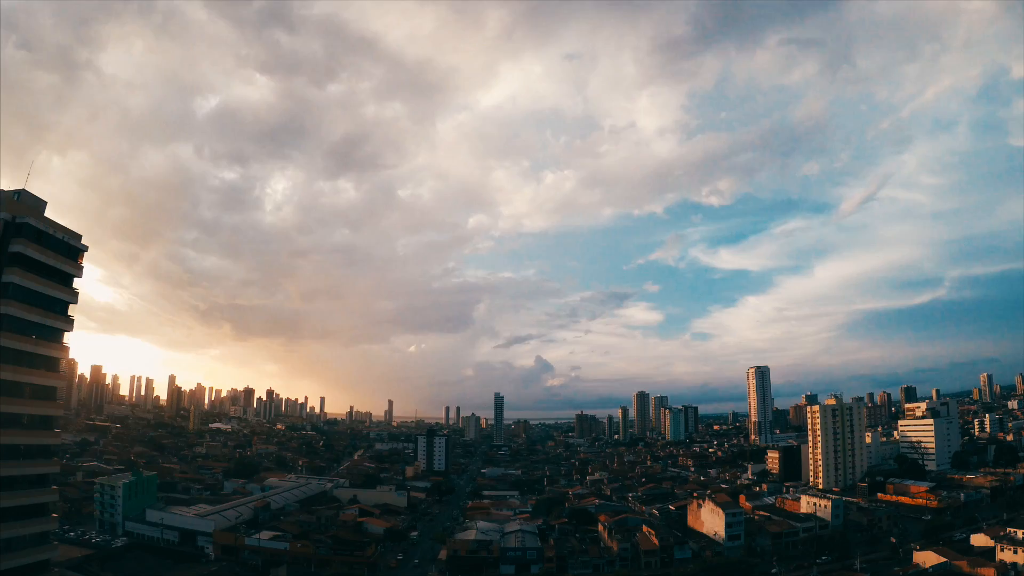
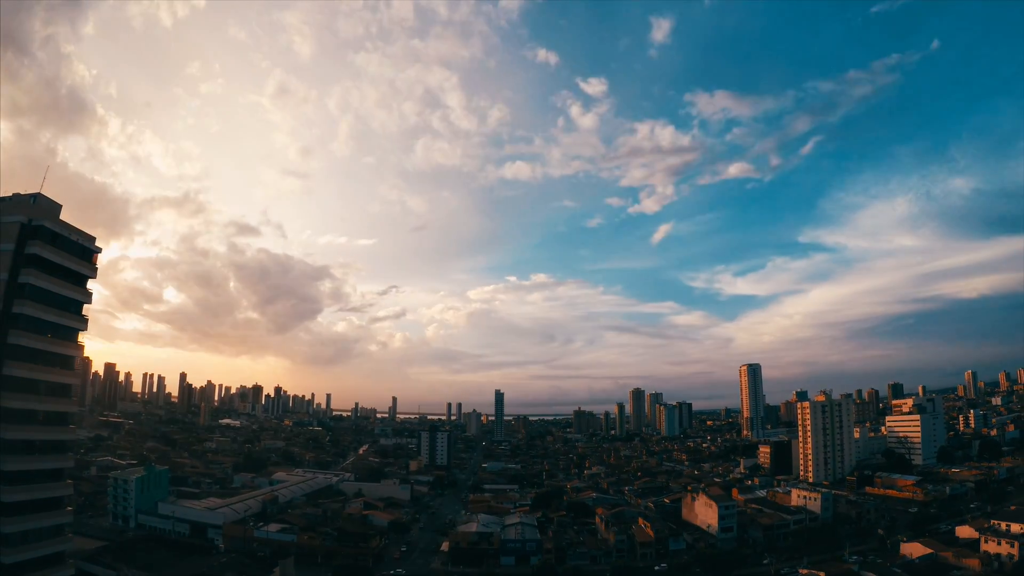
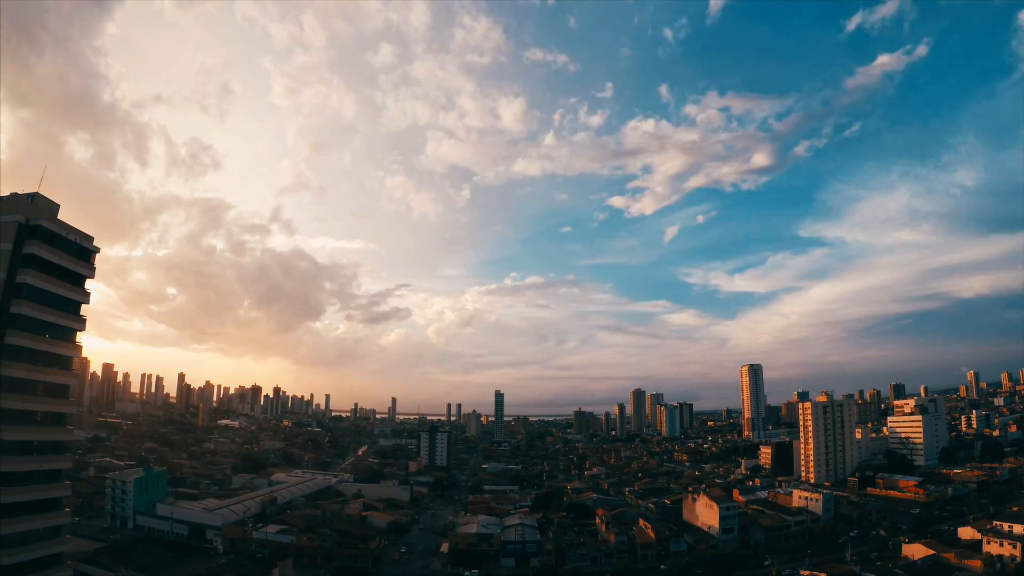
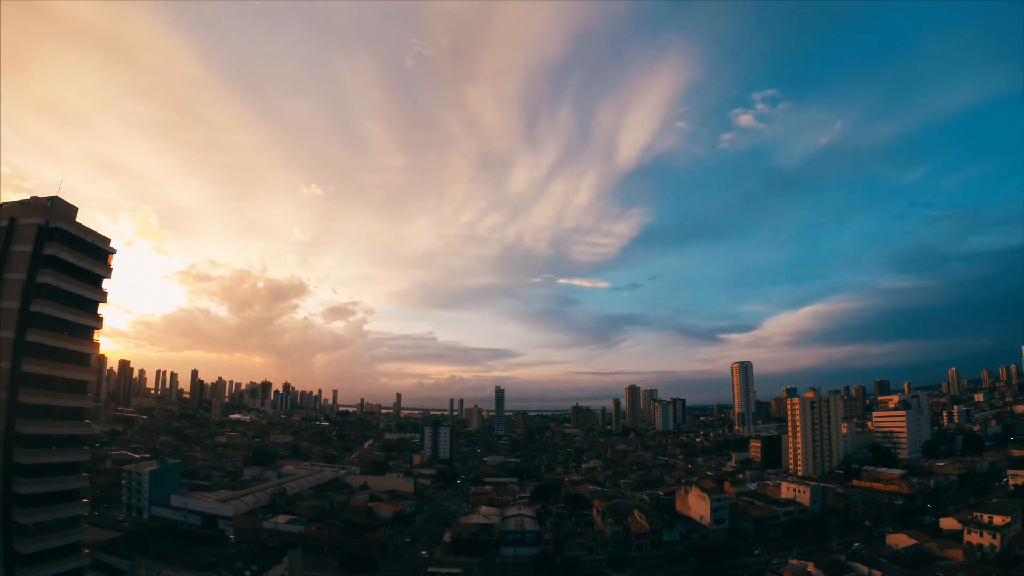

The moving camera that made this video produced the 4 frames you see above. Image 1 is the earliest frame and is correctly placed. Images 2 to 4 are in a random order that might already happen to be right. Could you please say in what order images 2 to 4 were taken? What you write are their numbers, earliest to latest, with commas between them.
3, 2, 4
